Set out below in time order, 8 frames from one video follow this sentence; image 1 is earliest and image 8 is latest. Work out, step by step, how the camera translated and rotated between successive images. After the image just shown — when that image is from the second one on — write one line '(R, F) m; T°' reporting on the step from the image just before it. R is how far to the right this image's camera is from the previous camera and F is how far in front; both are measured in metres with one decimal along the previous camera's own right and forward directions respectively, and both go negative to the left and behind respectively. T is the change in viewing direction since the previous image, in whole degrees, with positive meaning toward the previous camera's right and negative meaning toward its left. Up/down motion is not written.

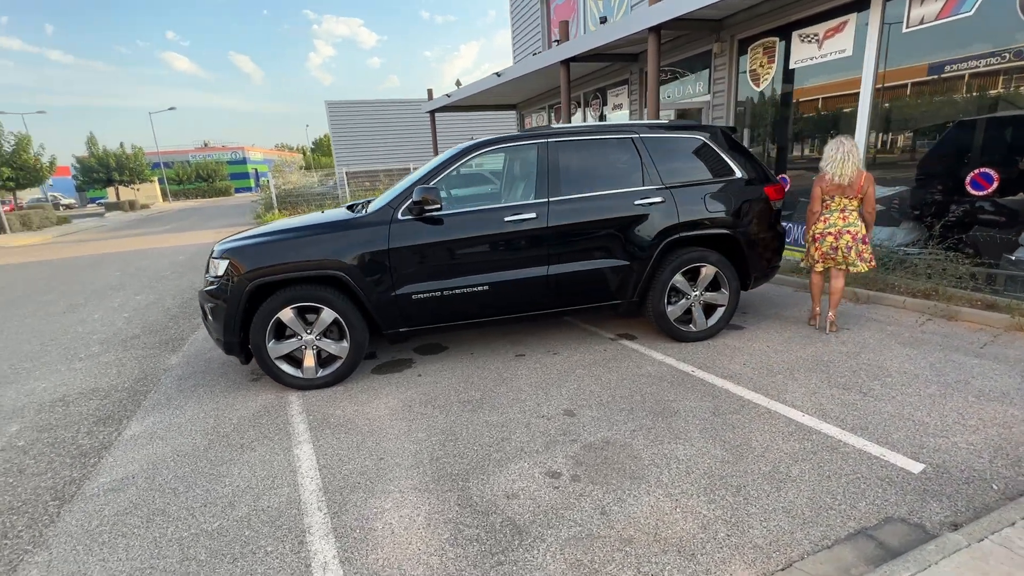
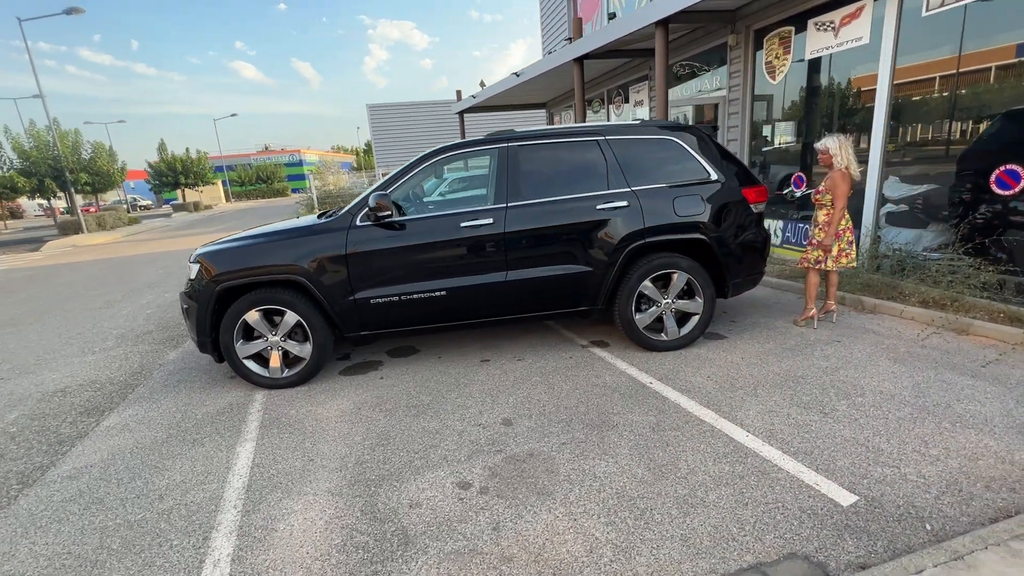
(+0.8, +0.1) m; -6°
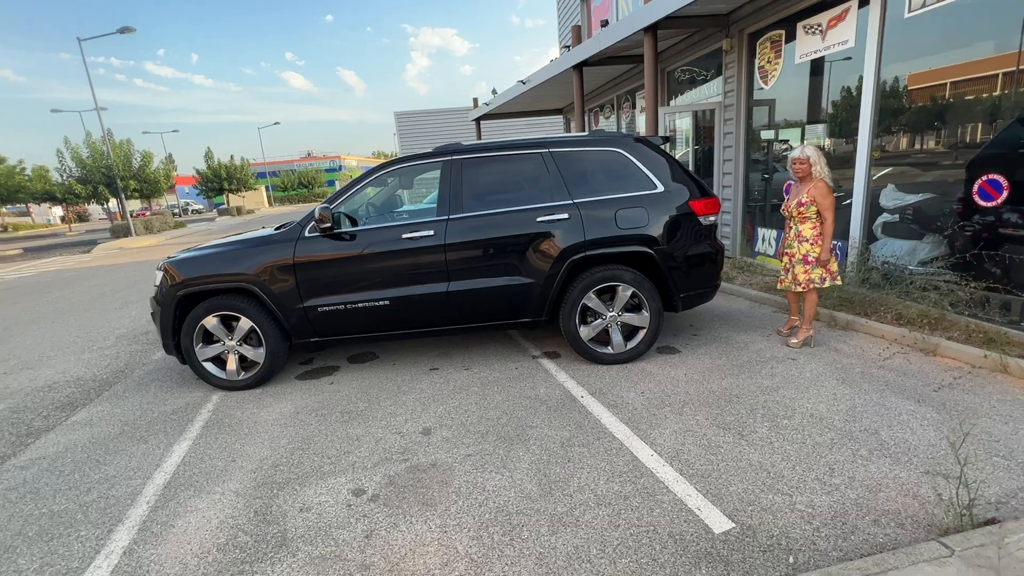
(+0.8, 0.0) m; -4°
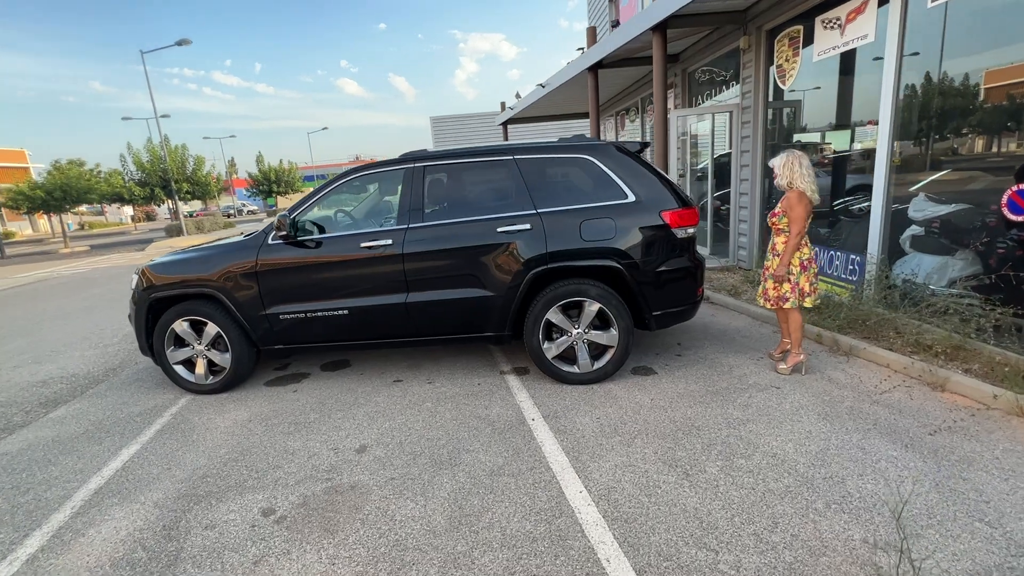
(+0.7, +0.2) m; -5°
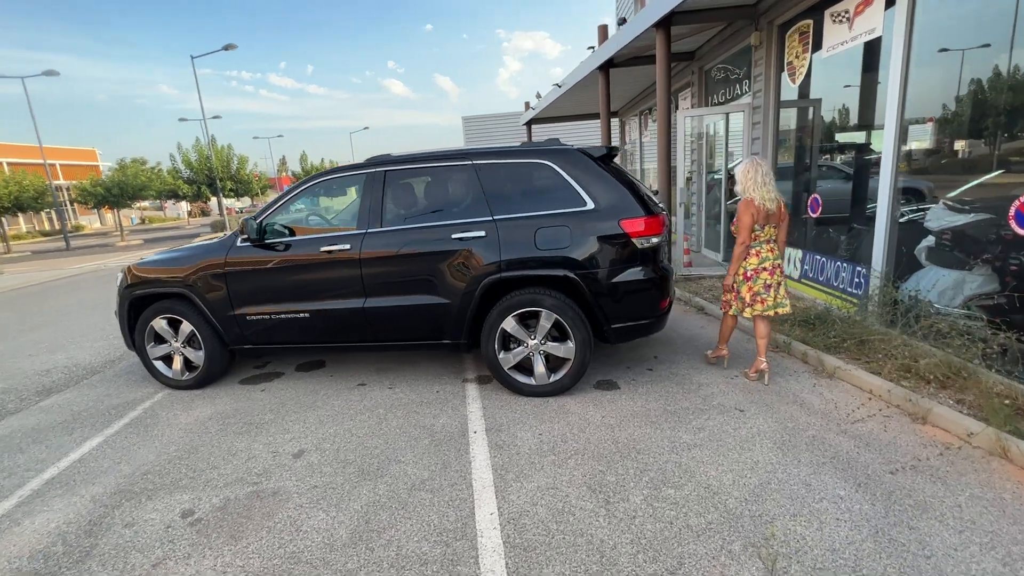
(+0.7, +0.1) m; -5°
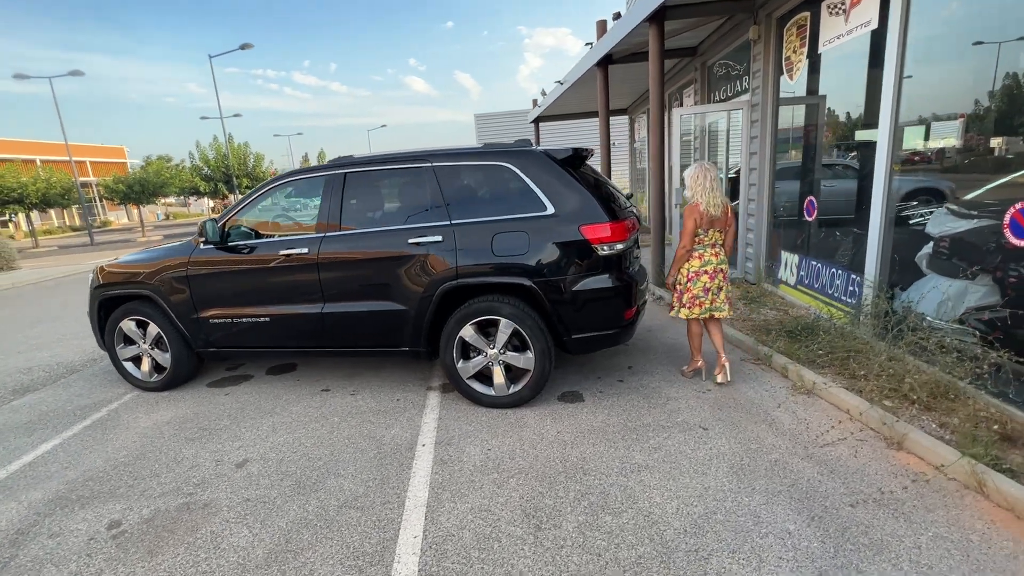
(+0.5, +0.2) m; -2°
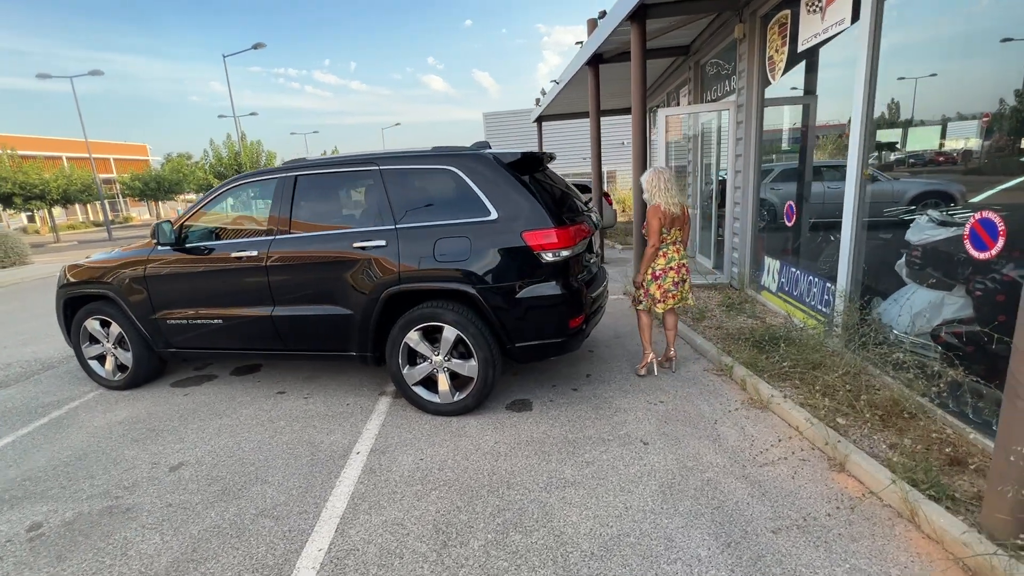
(+0.5, +0.1) m; -2°
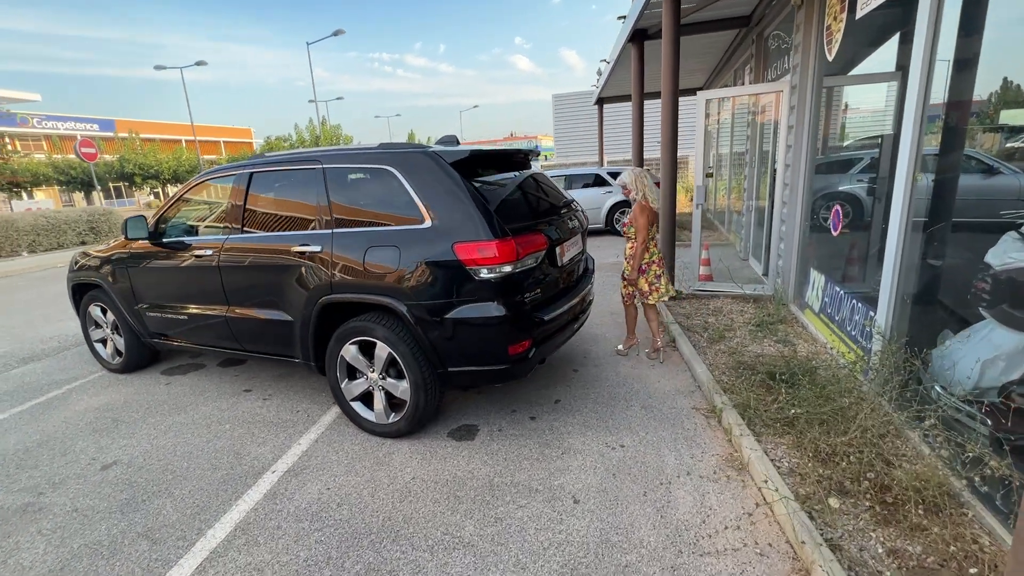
(+0.9, +0.5) m; -9°
